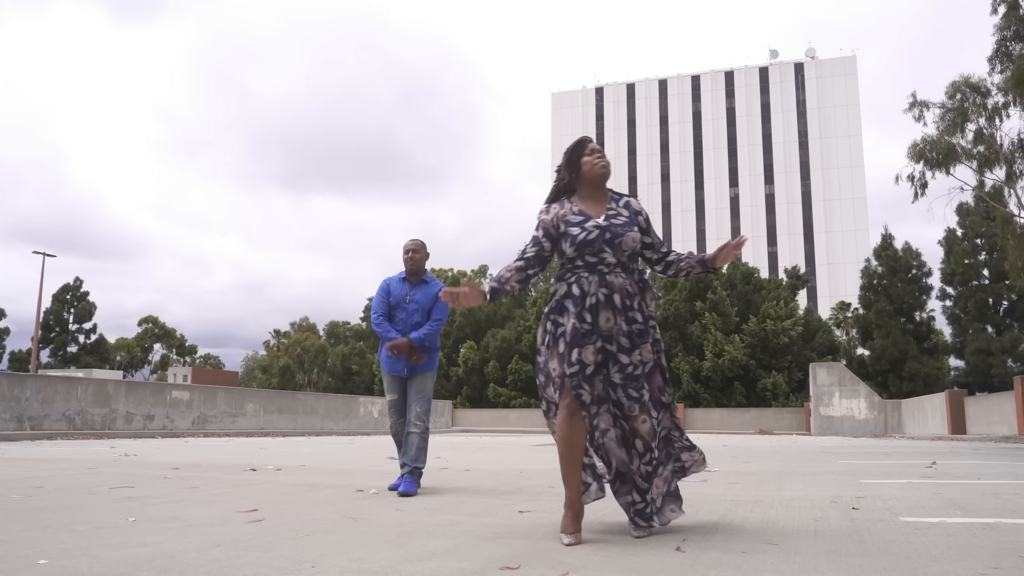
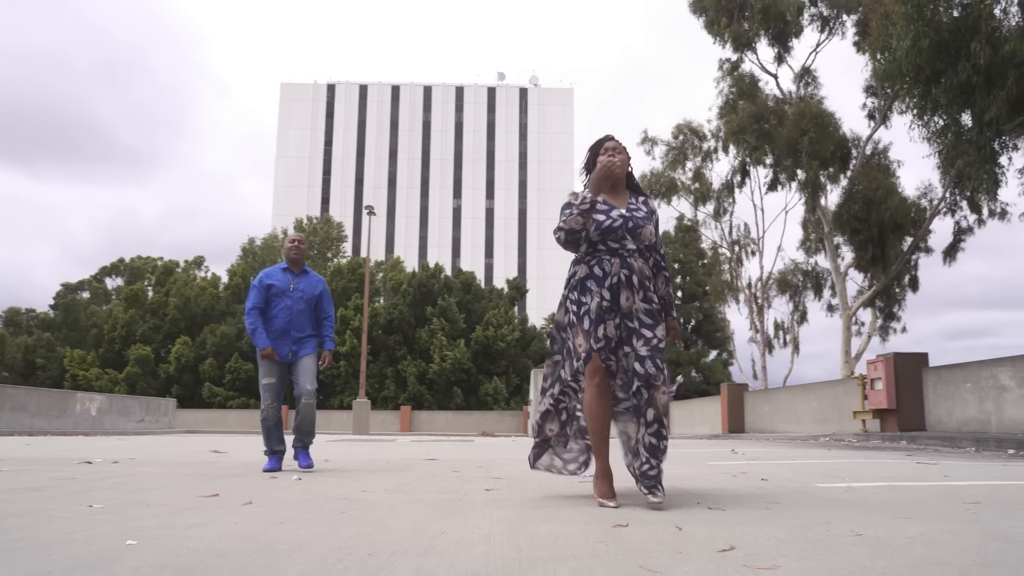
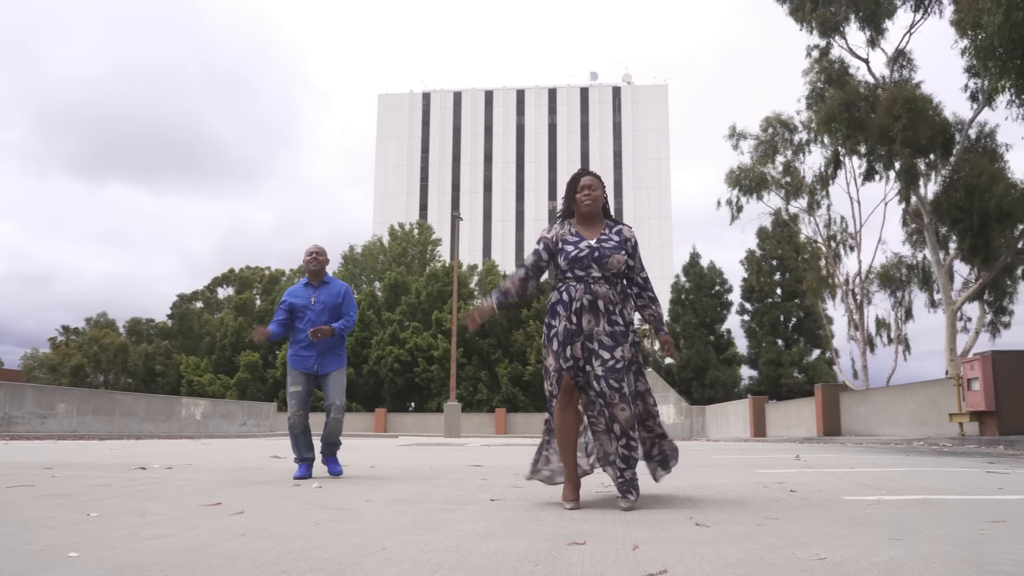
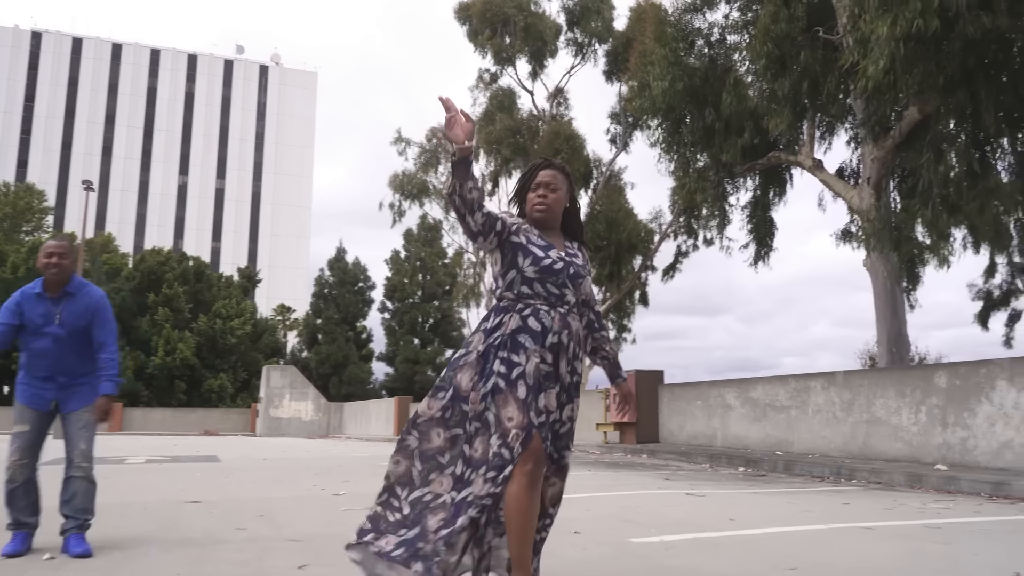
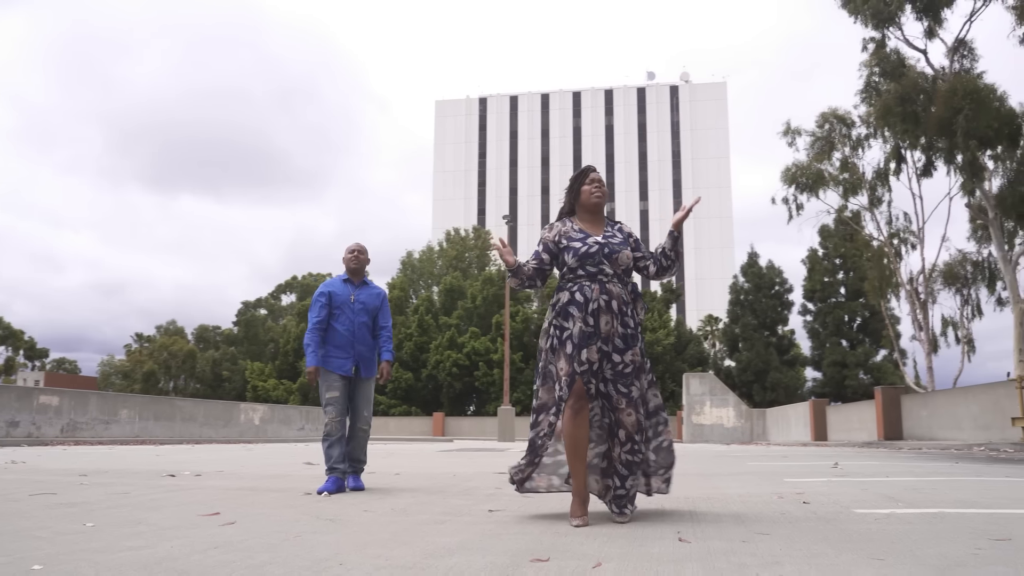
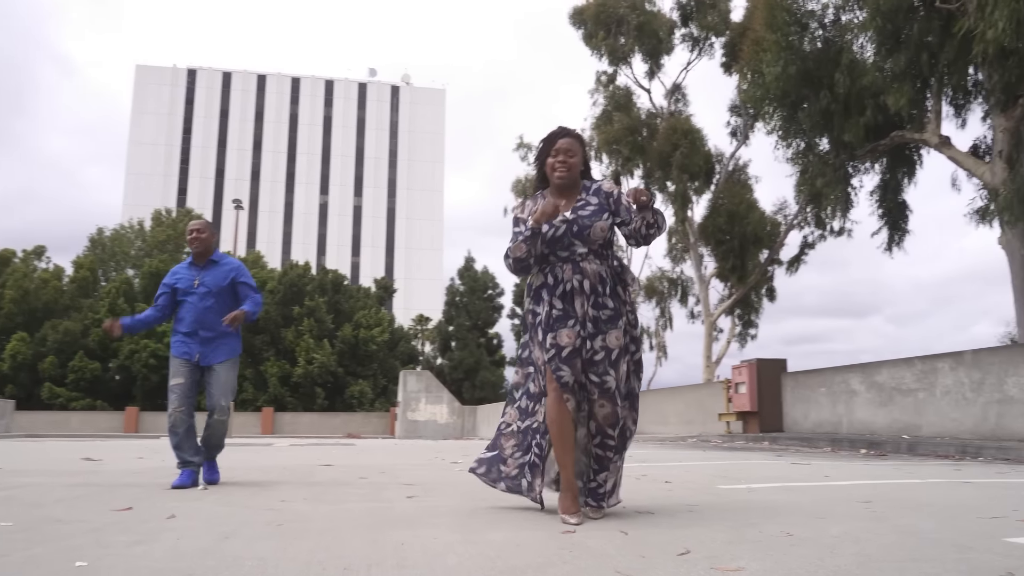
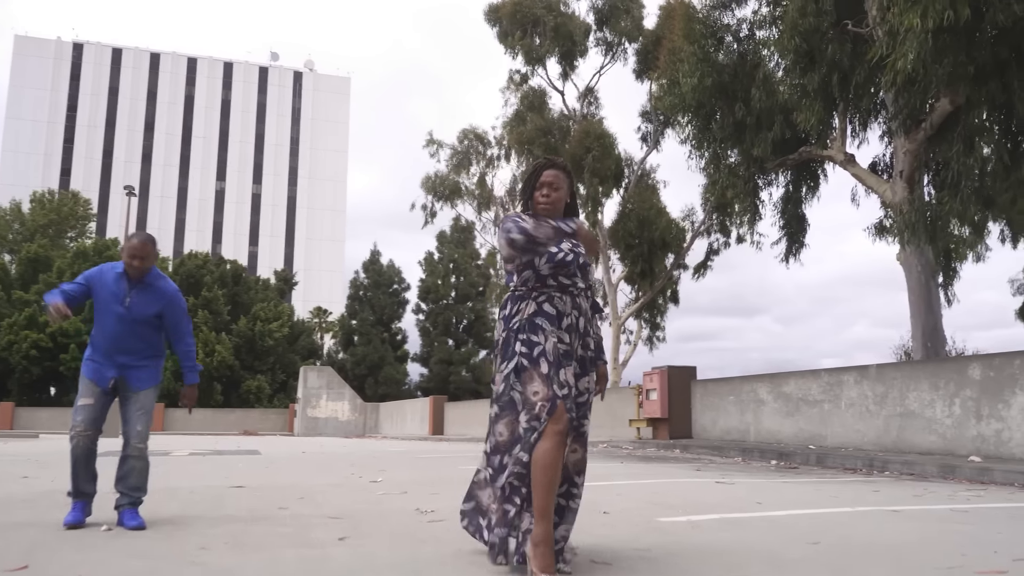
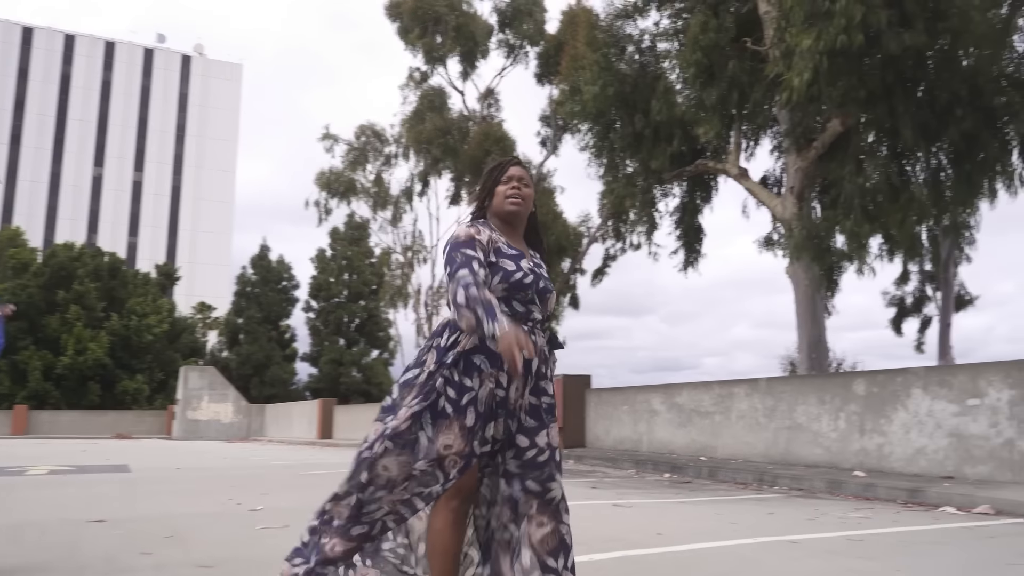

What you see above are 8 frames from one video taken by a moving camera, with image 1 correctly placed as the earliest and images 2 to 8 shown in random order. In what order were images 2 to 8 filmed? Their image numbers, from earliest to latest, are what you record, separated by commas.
5, 3, 2, 6, 7, 4, 8
